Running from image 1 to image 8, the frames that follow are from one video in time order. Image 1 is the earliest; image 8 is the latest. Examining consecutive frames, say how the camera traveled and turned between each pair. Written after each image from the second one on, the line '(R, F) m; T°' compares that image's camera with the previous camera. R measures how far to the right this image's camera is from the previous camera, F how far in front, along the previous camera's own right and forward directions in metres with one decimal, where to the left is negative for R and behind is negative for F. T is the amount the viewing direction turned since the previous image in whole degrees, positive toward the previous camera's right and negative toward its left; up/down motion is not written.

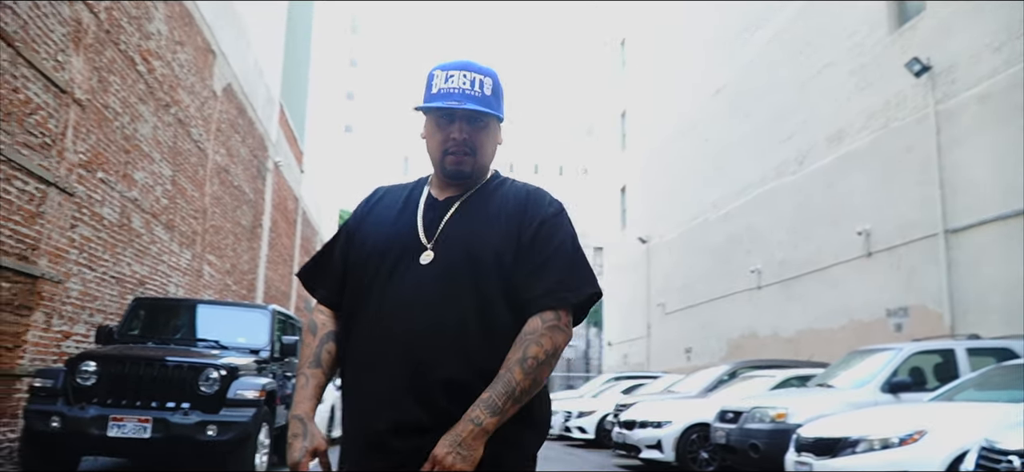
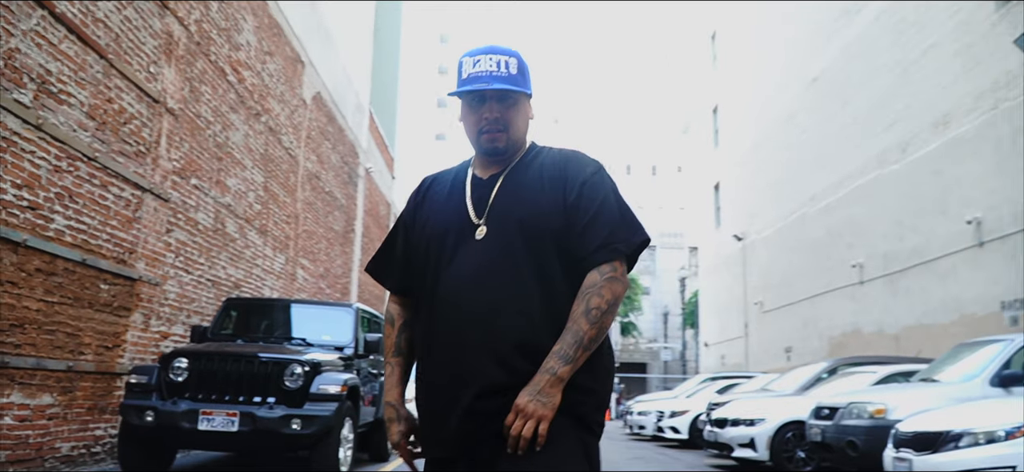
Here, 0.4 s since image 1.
(+0.2, +0.1) m; -7°
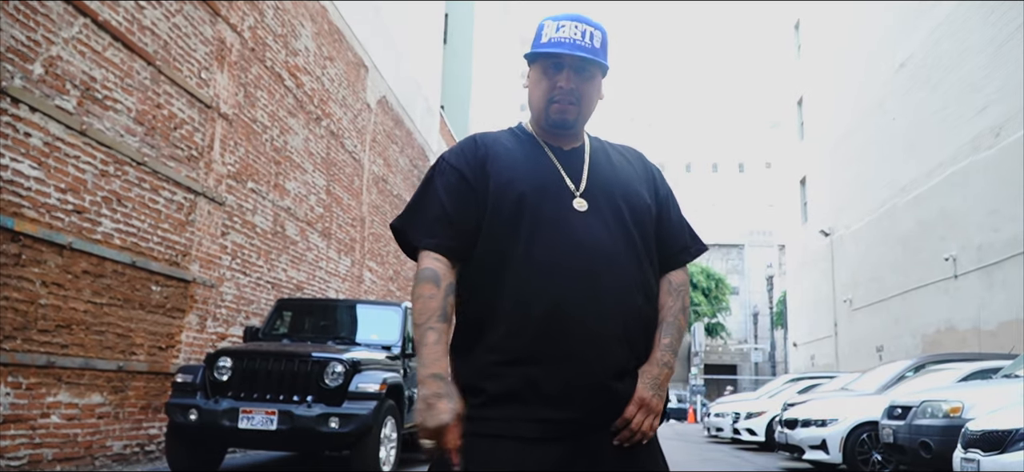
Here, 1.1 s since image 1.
(+0.4, +0.2) m; -6°
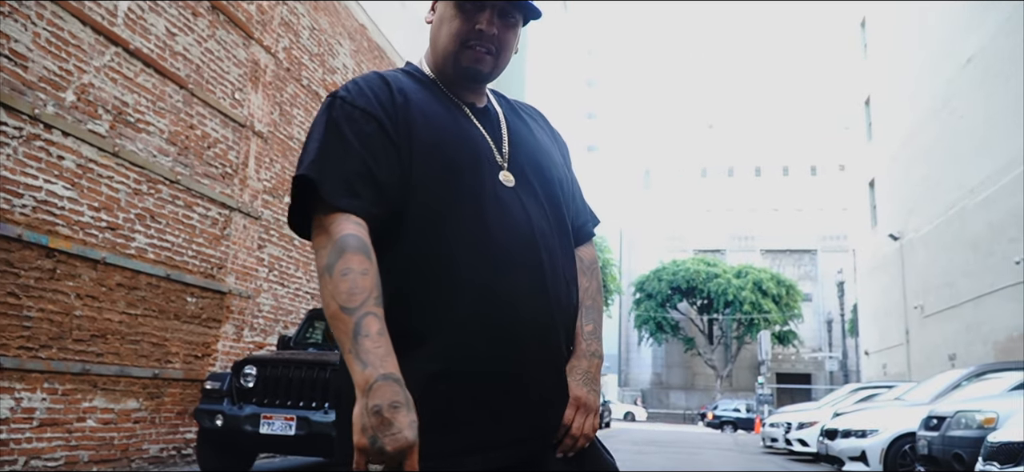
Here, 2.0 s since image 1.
(+0.6, -0.1) m; -5°
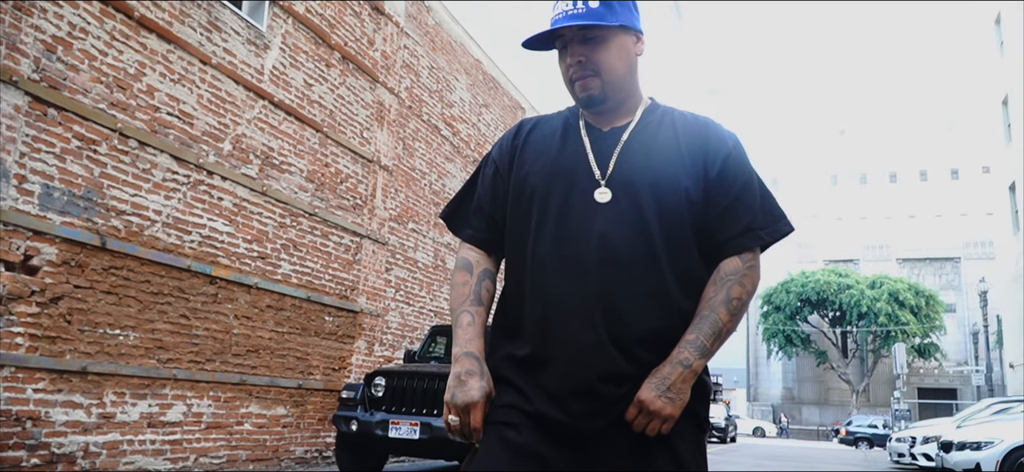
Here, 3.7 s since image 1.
(+0.3, -0.7) m; -9°
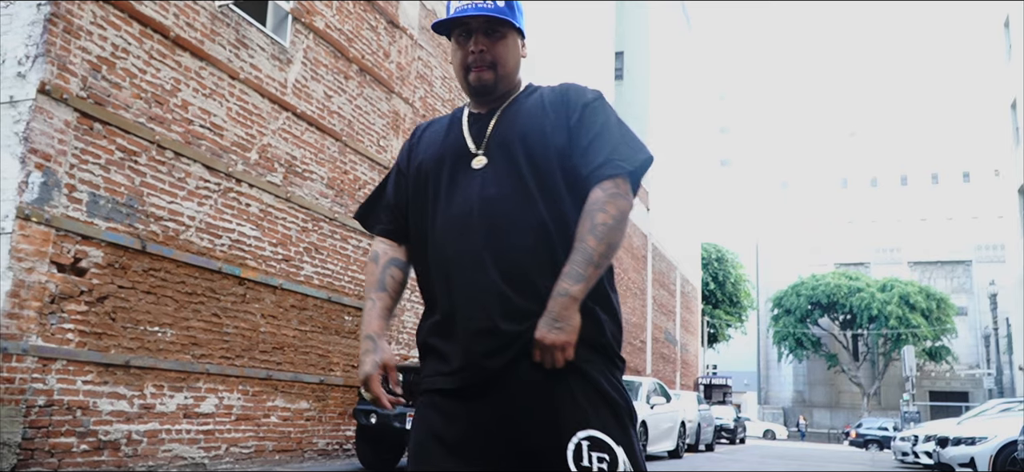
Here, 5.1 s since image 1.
(0.0, -0.5) m; -1°
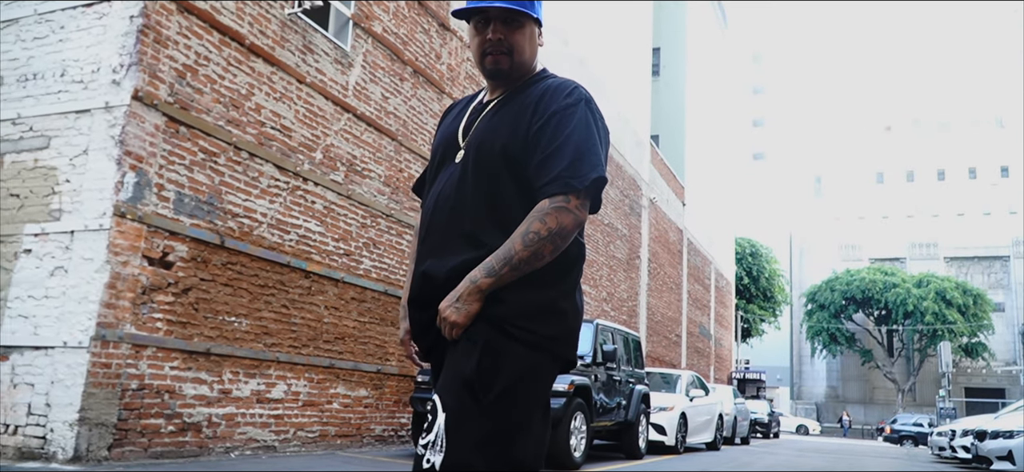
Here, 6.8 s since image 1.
(-0.2, -0.4) m; -2°
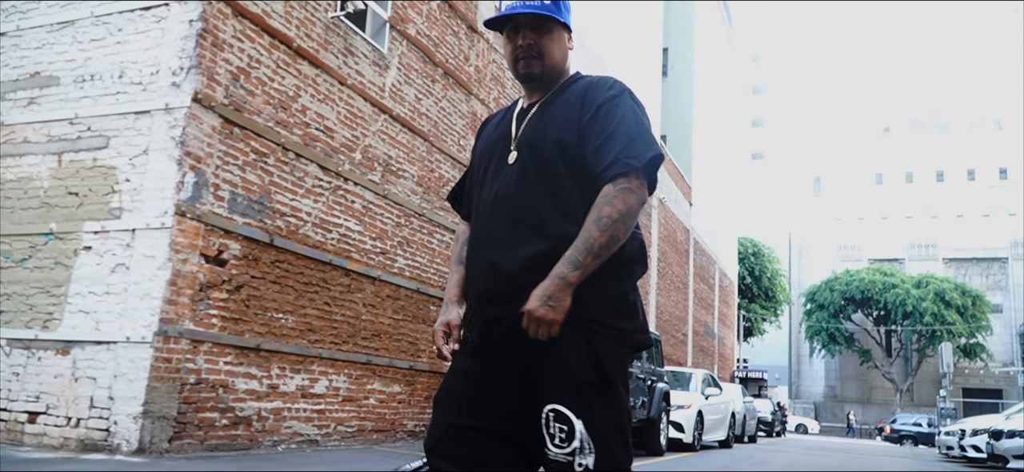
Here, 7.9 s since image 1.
(-0.4, -0.2) m; 0°
